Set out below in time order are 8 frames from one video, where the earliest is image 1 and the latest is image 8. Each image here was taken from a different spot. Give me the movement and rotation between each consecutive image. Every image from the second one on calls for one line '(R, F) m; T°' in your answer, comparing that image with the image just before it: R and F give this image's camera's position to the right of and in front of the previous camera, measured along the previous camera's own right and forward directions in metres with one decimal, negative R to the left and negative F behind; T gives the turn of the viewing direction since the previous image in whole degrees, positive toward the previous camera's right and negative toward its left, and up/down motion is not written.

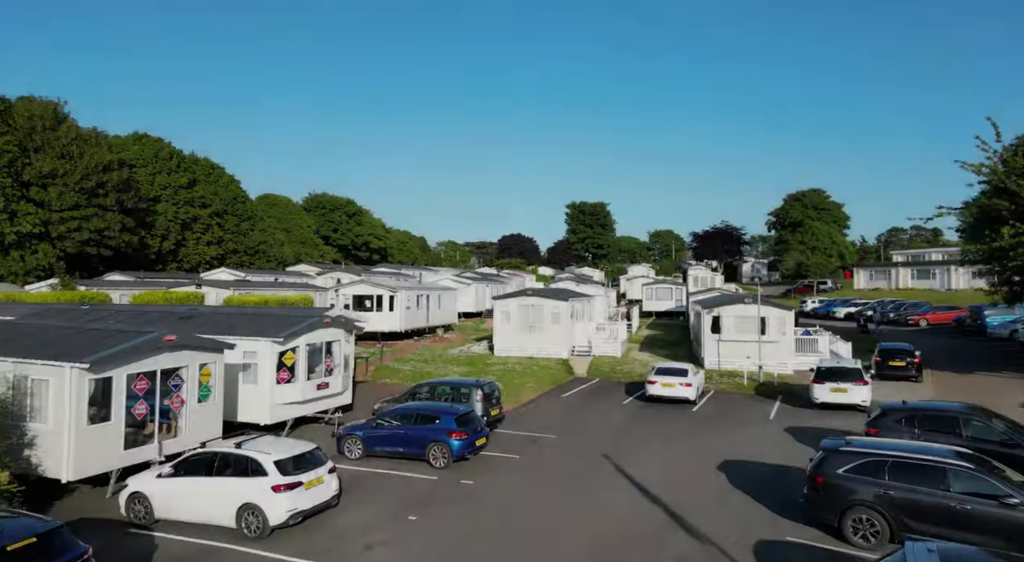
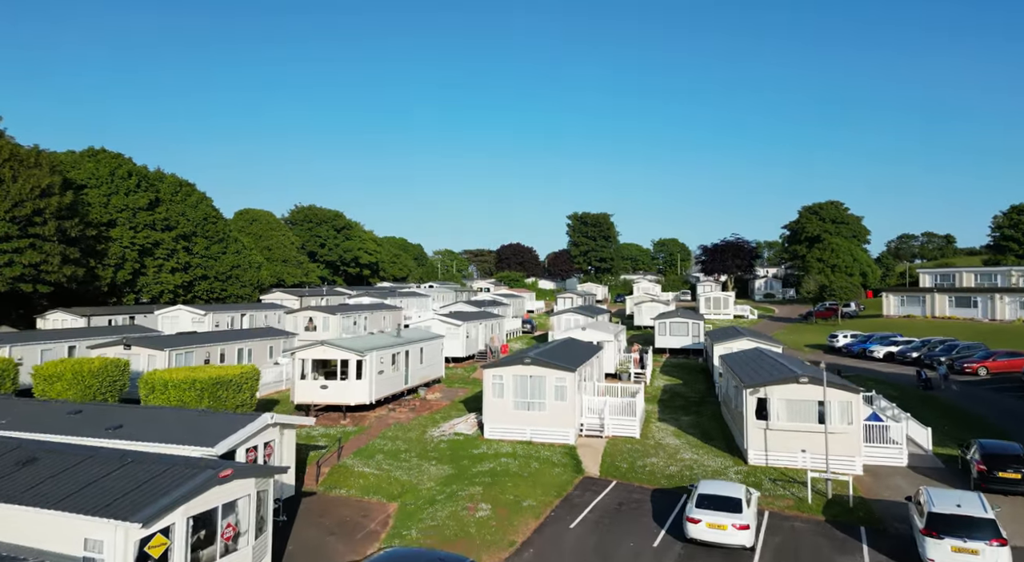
(+0.2, +4.5) m; 0°
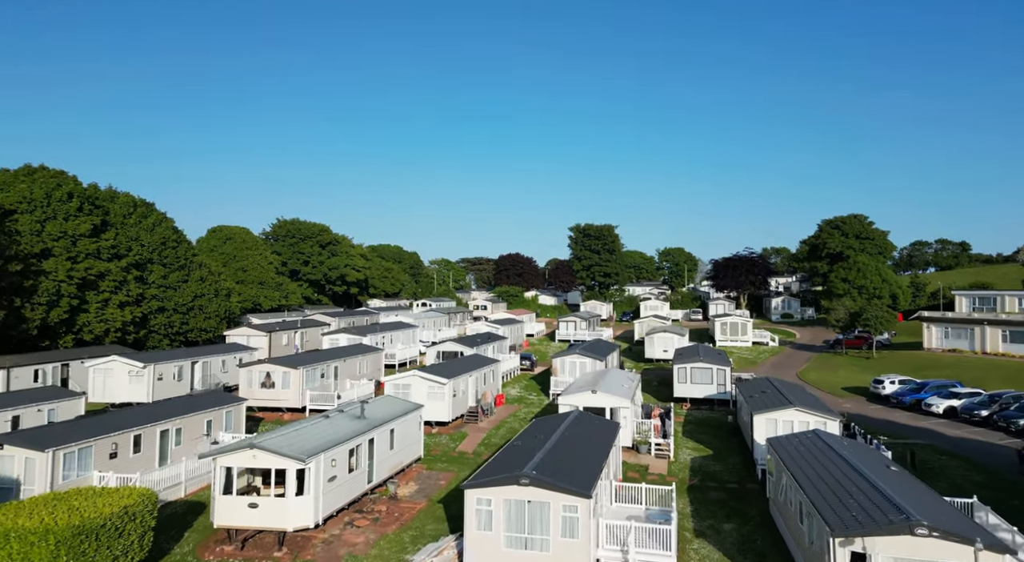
(+0.2, +5.2) m; 0°
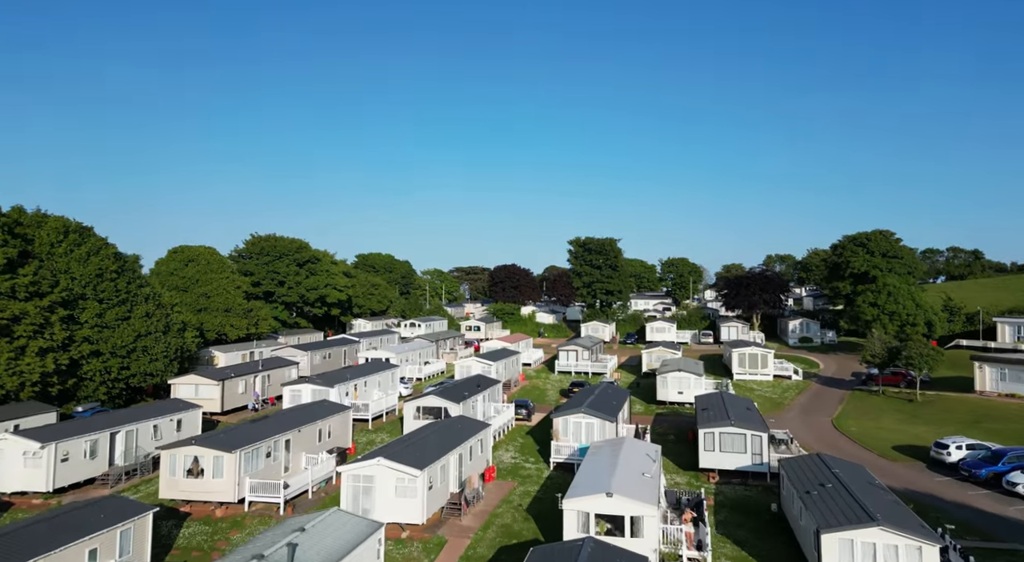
(+0.2, +5.6) m; 0°
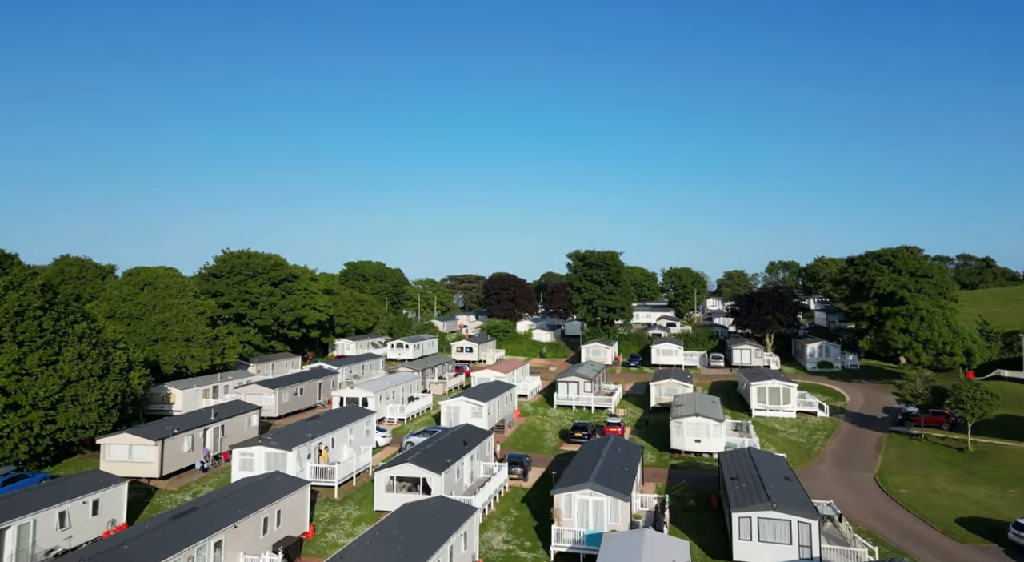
(+0.2, +5.1) m; 0°
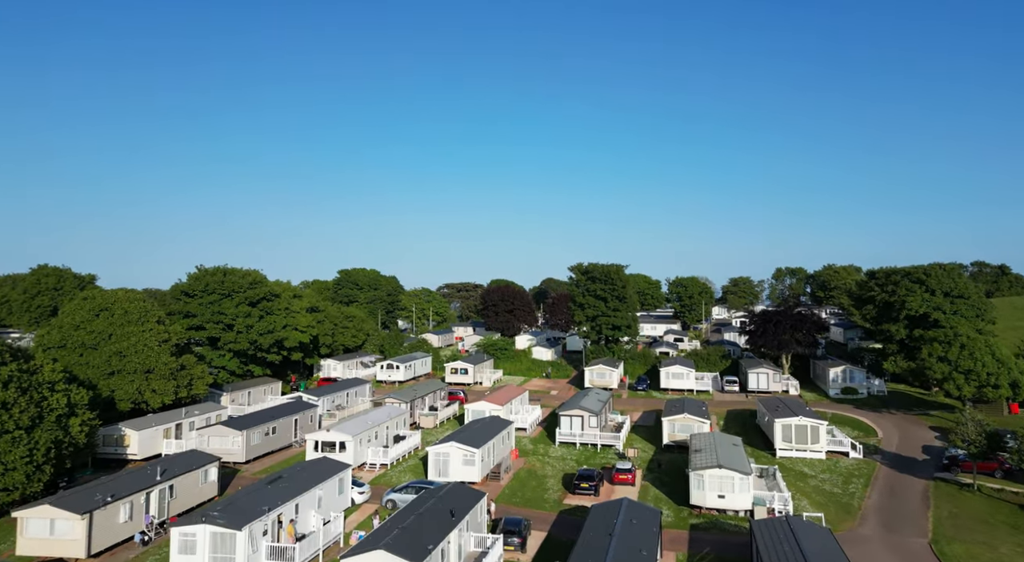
(+0.1, +4.5) m; 0°
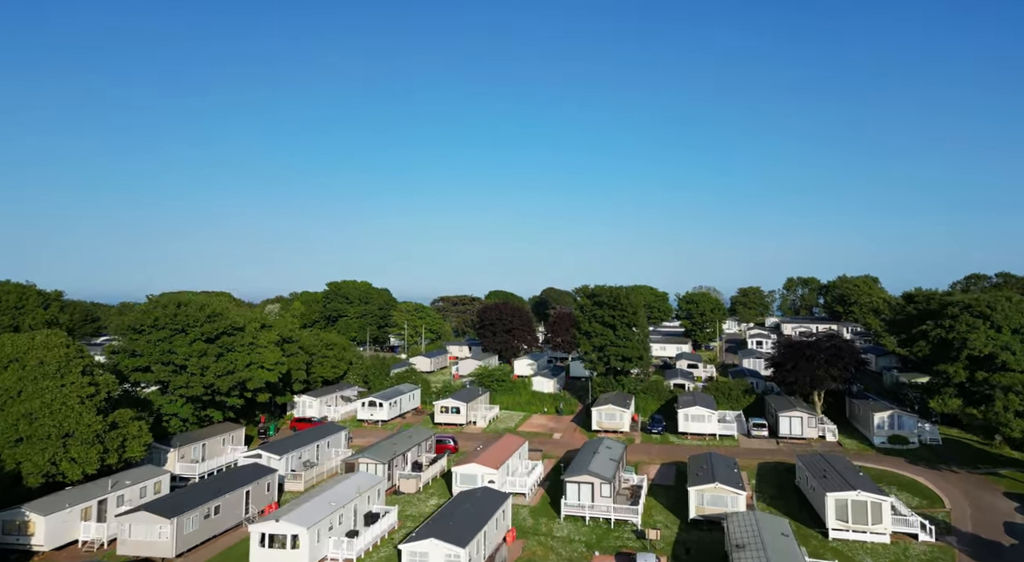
(+0.2, +7.1) m; 0°
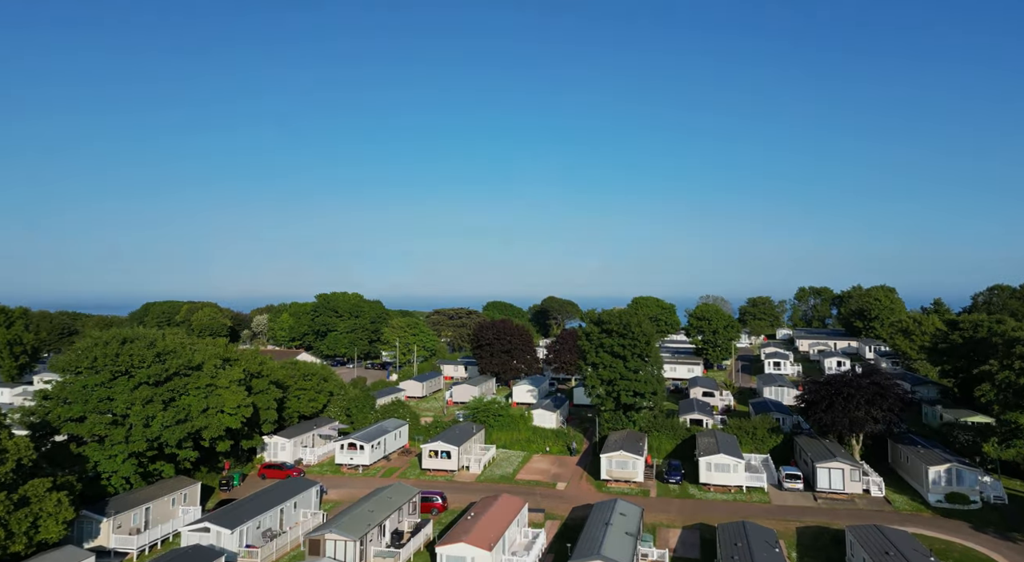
(+0.1, +6.4) m; 0°
